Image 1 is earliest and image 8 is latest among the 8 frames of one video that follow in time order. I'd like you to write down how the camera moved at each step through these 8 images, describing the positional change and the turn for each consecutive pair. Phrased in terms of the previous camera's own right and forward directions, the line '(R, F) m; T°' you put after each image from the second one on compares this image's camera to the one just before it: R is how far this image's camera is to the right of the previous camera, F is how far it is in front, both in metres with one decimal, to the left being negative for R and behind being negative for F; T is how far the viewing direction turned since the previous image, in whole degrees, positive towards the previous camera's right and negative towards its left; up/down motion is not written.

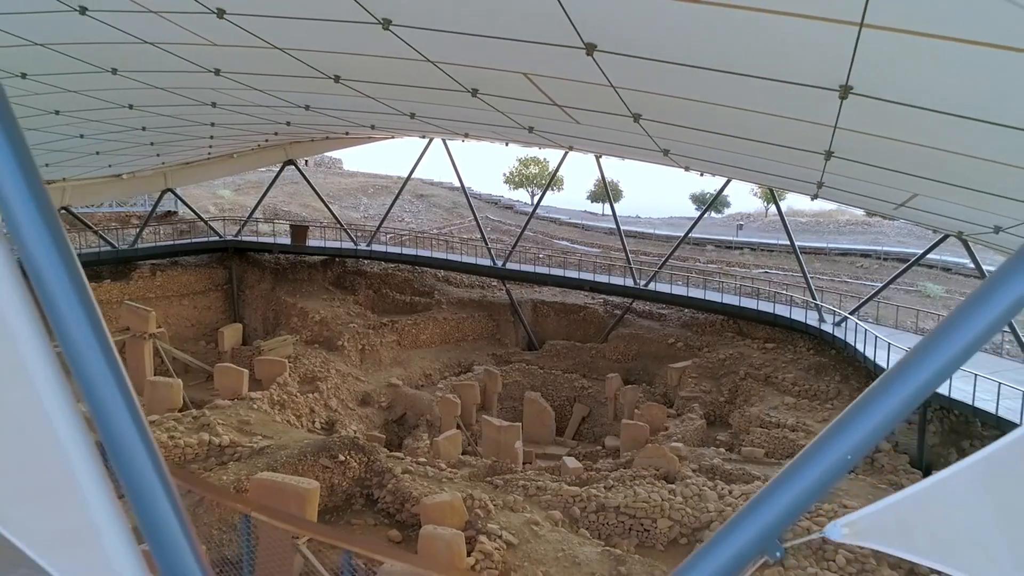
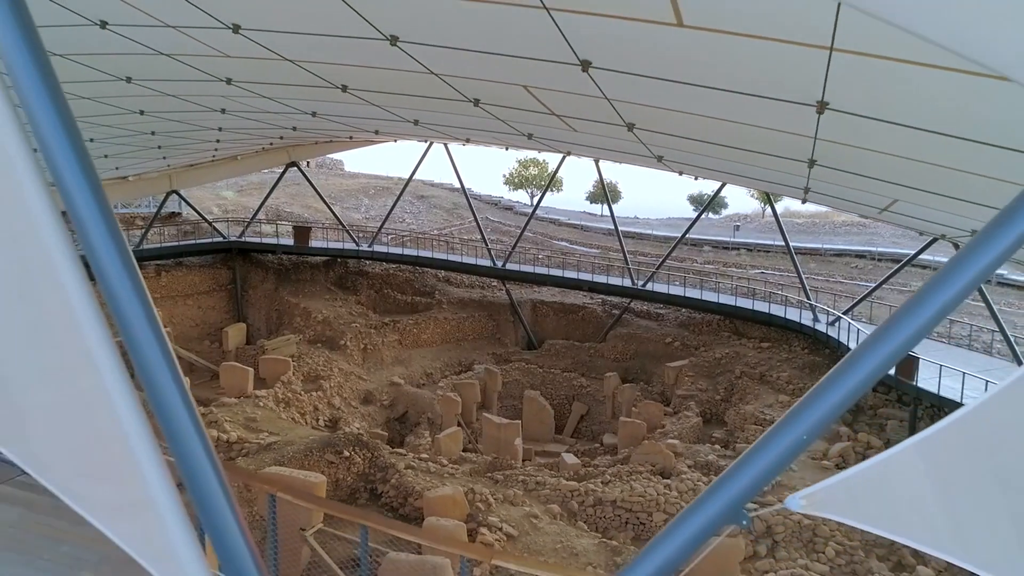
(0.0, -0.3) m; 0°
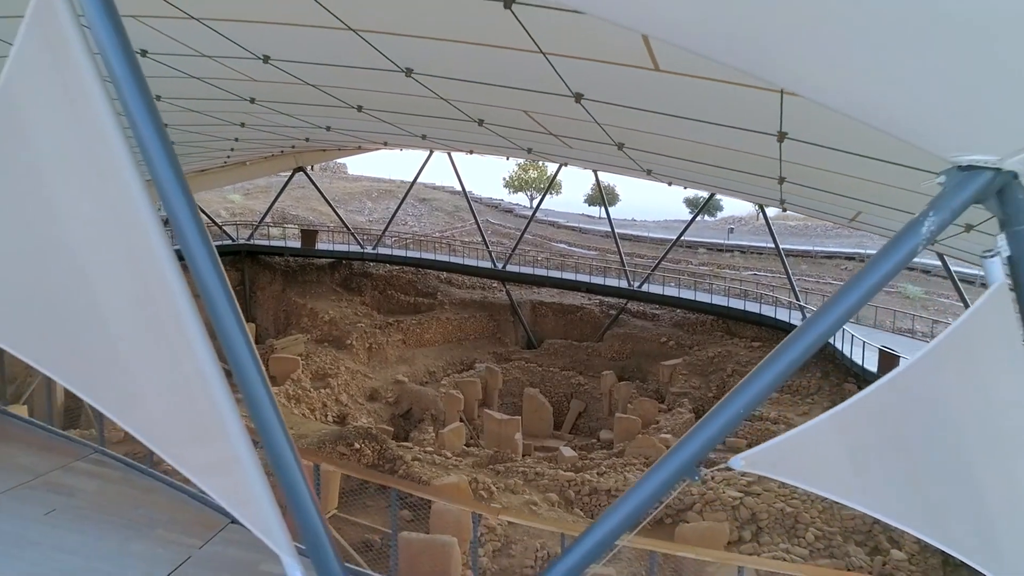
(0.0, -0.7) m; 0°
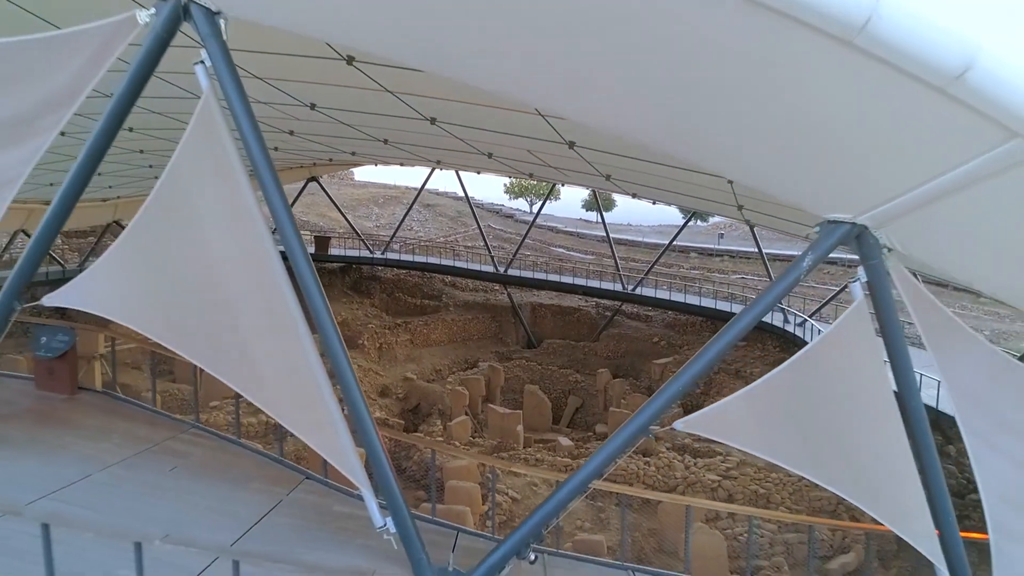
(-0.1, -1.4) m; 0°
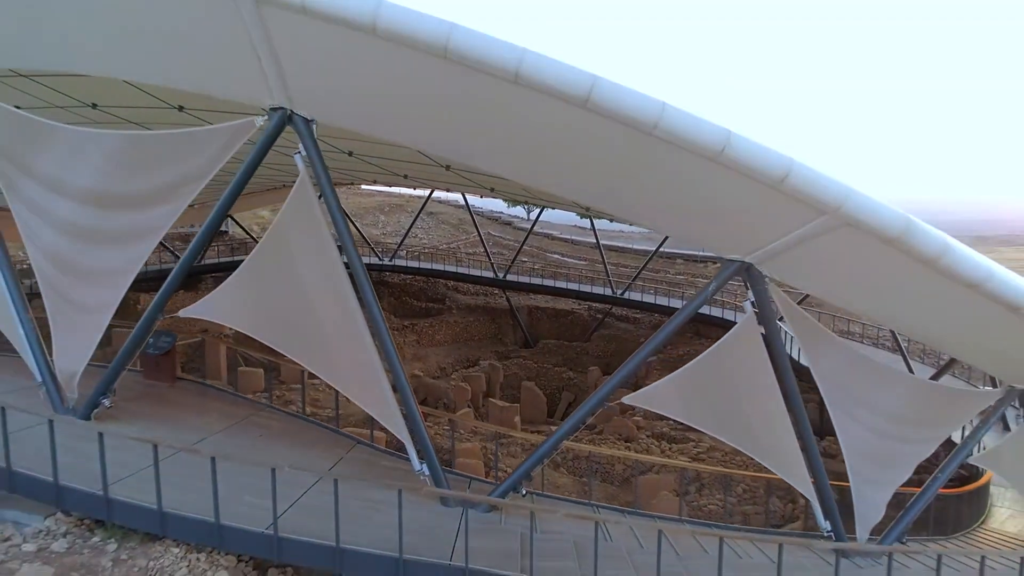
(0.0, -2.1) m; 0°
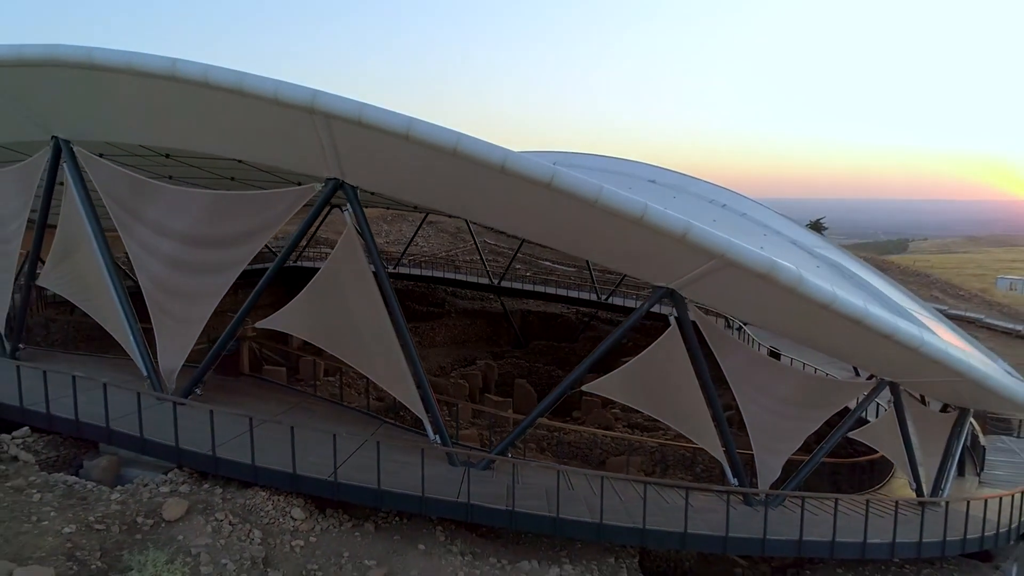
(+0.1, -2.5) m; 0°
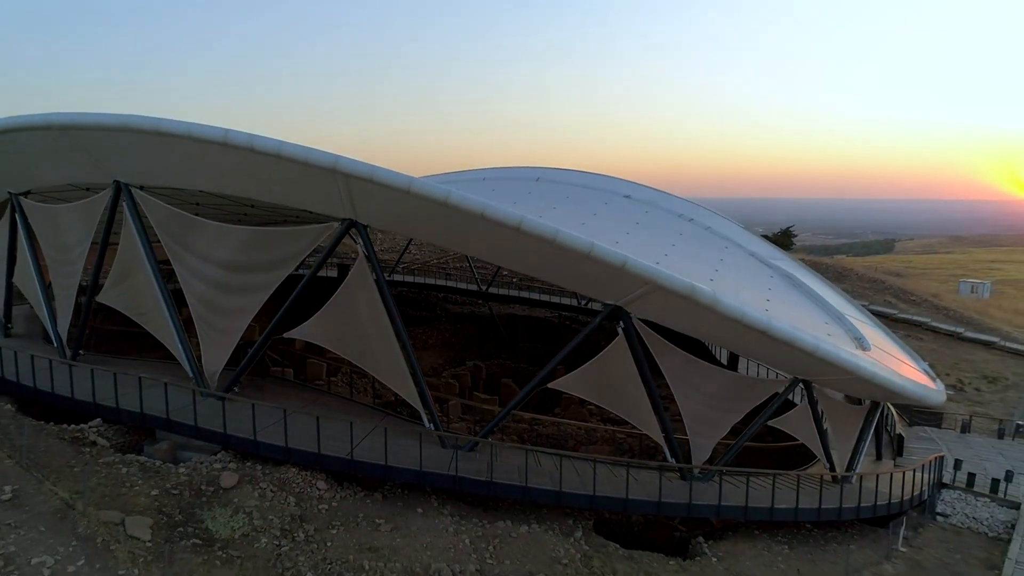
(+0.2, -2.3) m; +1°
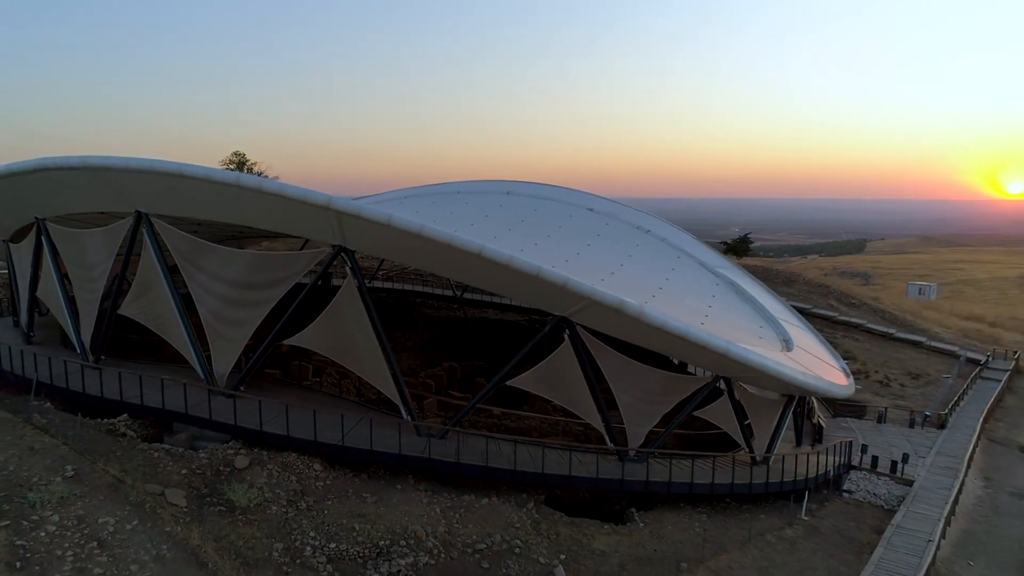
(+0.3, -2.3) m; +2°
